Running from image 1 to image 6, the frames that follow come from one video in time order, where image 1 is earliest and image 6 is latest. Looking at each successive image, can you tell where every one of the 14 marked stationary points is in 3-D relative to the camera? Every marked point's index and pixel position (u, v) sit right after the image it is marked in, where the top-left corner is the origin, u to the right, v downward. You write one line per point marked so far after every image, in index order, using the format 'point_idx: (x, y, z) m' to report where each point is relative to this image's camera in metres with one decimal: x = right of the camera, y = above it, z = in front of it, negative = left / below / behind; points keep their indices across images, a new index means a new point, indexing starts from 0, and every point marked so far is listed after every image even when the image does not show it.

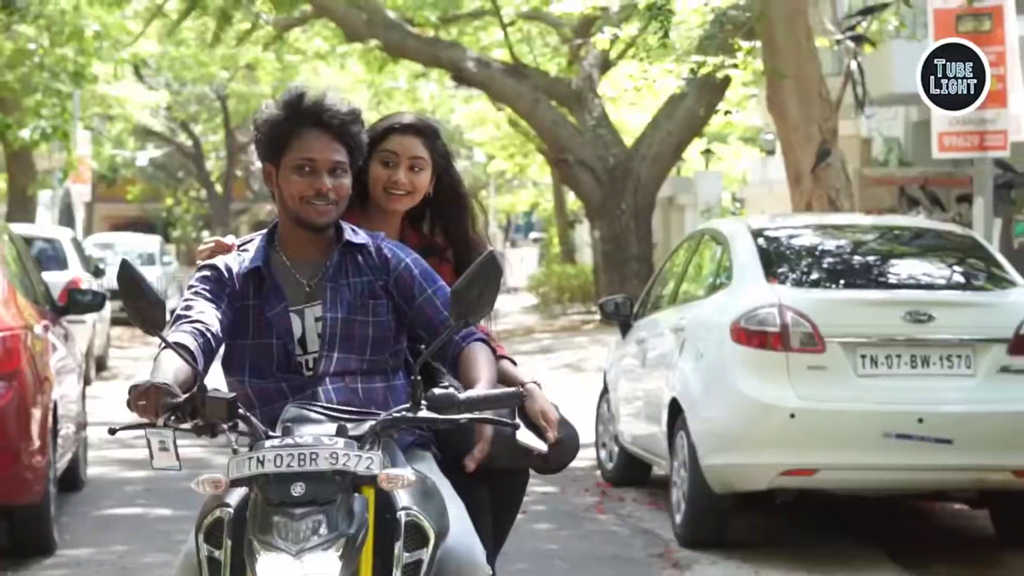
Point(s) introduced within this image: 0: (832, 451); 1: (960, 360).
0: (+1.0, -0.5, +7.3) m
1: (+1.3, -0.2, +7.4) m
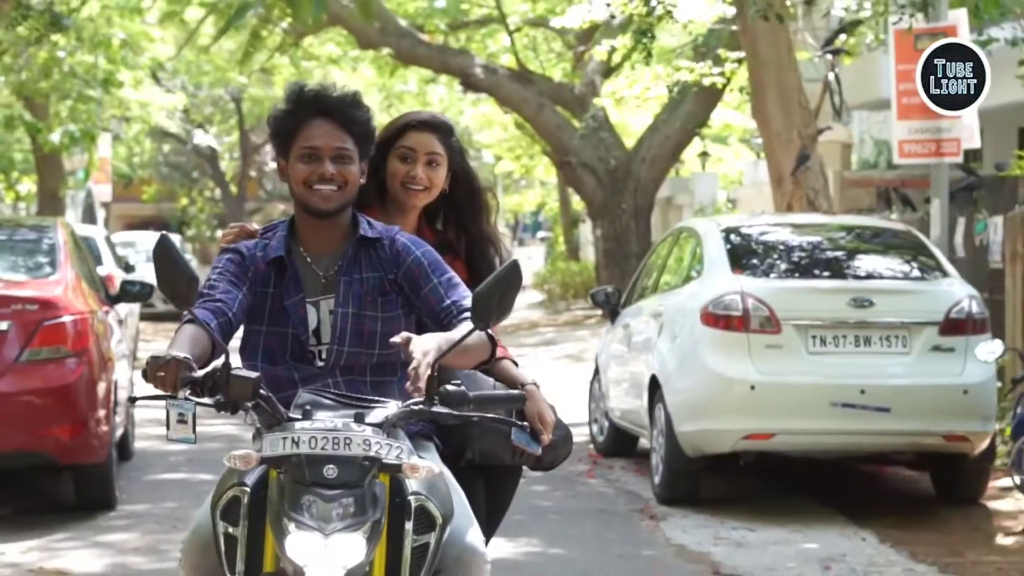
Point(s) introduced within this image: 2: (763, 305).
0: (+0.9, -0.4, +8.4) m
1: (+1.3, -0.2, +8.6) m
2: (+0.9, -0.1, +8.5) m
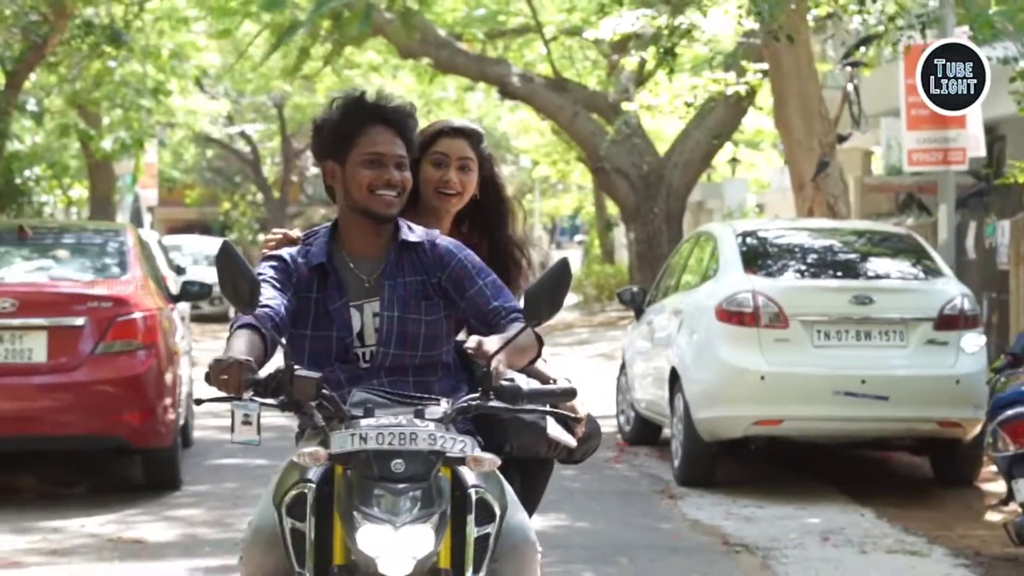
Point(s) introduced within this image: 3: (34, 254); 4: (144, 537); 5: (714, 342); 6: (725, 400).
0: (+1.1, -0.4, +9.2) m
1: (+1.4, -0.2, +9.3) m
2: (+1.0, -0.1, +9.3) m
3: (-2.1, +0.1, +10.8) m
4: (-1.2, -0.8, +8.2) m
5: (+0.8, -0.2, +9.5) m
6: (+0.8, -0.4, +9.4) m
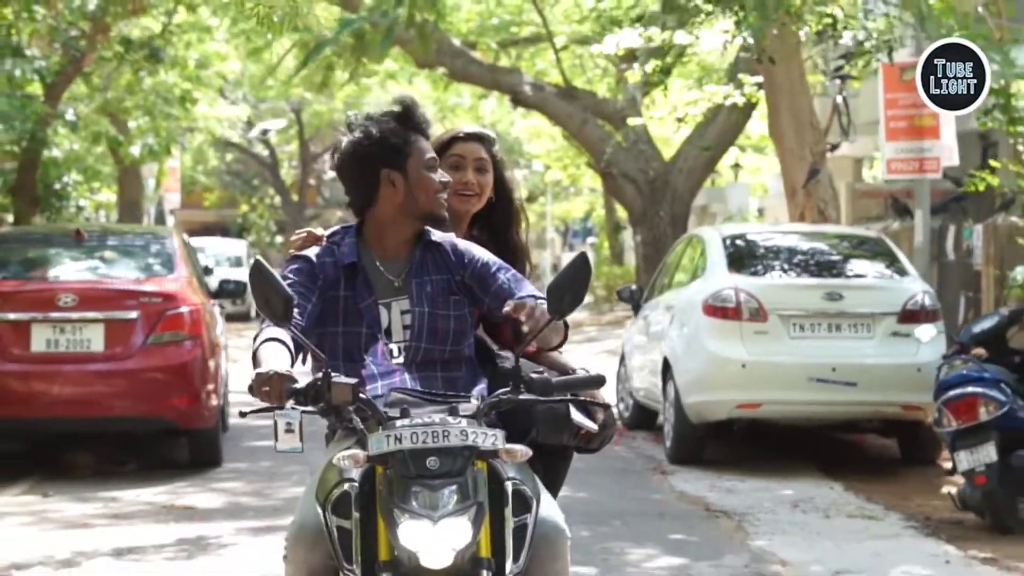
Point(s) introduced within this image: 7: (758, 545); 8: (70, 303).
0: (+1.1, -0.4, +10.3) m
1: (+1.5, -0.2, +10.4) m
2: (+1.0, 0.0, +10.4) m
3: (-2.1, +0.2, +11.9) m
4: (-1.2, -0.8, +9.3) m
5: (+0.8, -0.2, +10.6) m
6: (+0.8, -0.4, +10.4) m
7: (+0.8, -0.8, +8.1) m
8: (-1.8, -0.1, +10.2) m
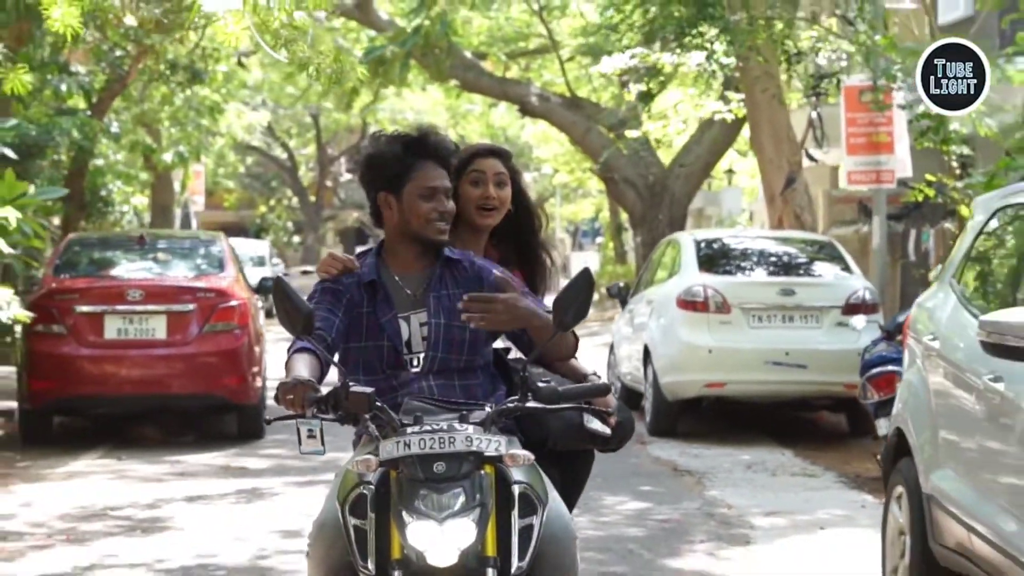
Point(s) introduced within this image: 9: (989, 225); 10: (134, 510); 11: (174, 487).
0: (+1.1, -0.4, +12.1) m
1: (+1.5, -0.2, +12.2) m
2: (+1.0, 0.0, +12.2) m
3: (-2.1, +0.2, +13.7) m
4: (-1.2, -0.8, +11.2) m
5: (+0.8, -0.2, +12.4) m
6: (+0.8, -0.4, +12.2) m
7: (+0.8, -0.8, +9.9) m
8: (-1.8, 0.0, +12.0) m
9: (+1.3, +0.2, +6.6) m
10: (-1.4, -0.8, +9.3) m
11: (-1.4, -0.8, +10.2) m
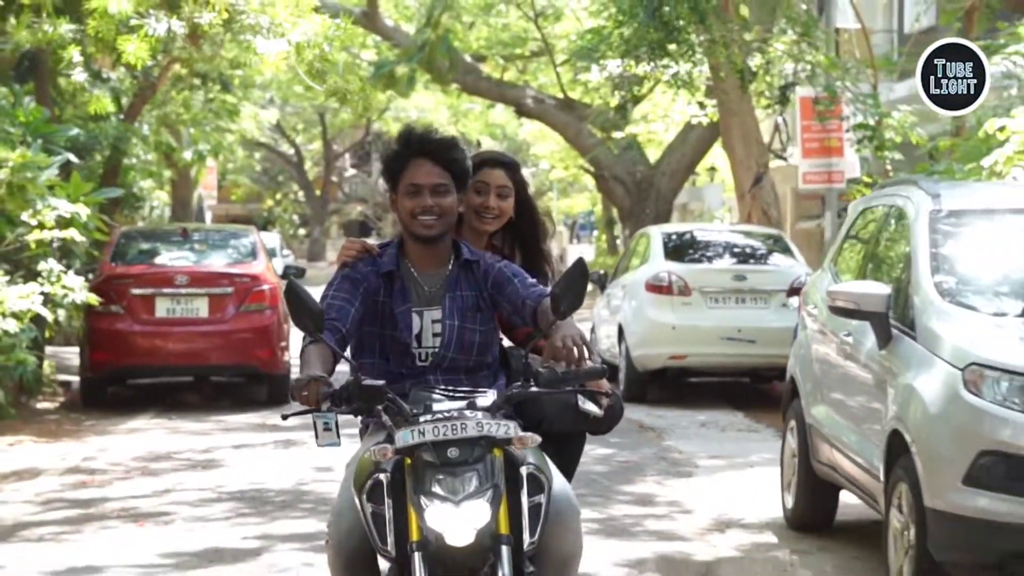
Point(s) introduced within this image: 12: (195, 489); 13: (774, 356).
0: (+1.1, -0.3, +14.2) m
1: (+1.4, -0.1, +14.3) m
2: (+1.0, 0.0, +14.3) m
3: (-2.1, +0.3, +15.7) m
4: (-1.2, -0.7, +13.2) m
5: (+0.8, -0.1, +14.5) m
6: (+0.8, -0.3, +14.3) m
7: (+0.8, -0.8, +11.9) m
8: (-1.9, 0.0, +14.0) m
9: (+1.2, +0.2, +8.6) m
10: (-1.5, -0.8, +11.4) m
11: (-1.4, -0.7, +12.2) m
12: (-1.3, -0.8, +9.8) m
13: (+1.5, -0.4, +14.2) m
